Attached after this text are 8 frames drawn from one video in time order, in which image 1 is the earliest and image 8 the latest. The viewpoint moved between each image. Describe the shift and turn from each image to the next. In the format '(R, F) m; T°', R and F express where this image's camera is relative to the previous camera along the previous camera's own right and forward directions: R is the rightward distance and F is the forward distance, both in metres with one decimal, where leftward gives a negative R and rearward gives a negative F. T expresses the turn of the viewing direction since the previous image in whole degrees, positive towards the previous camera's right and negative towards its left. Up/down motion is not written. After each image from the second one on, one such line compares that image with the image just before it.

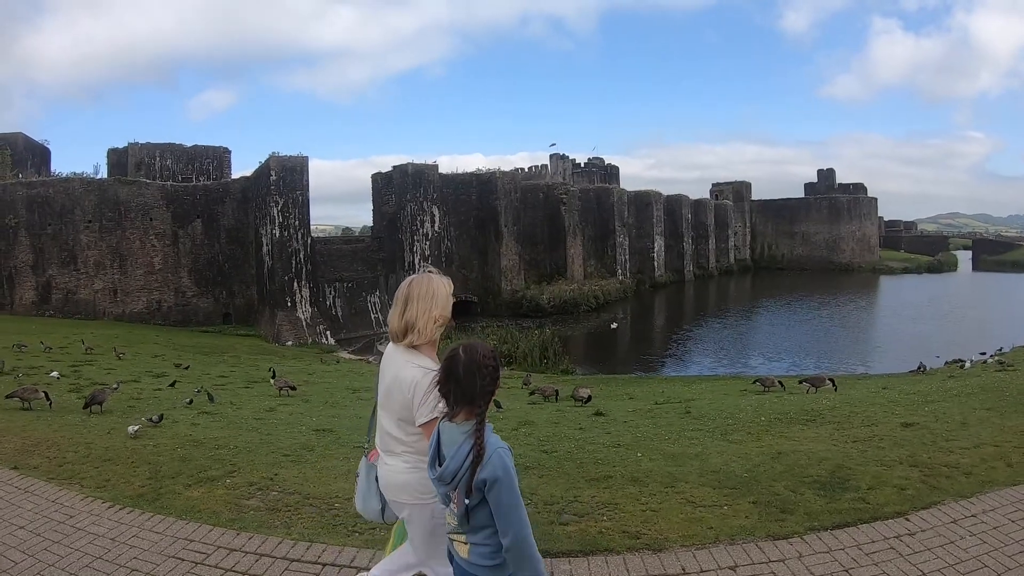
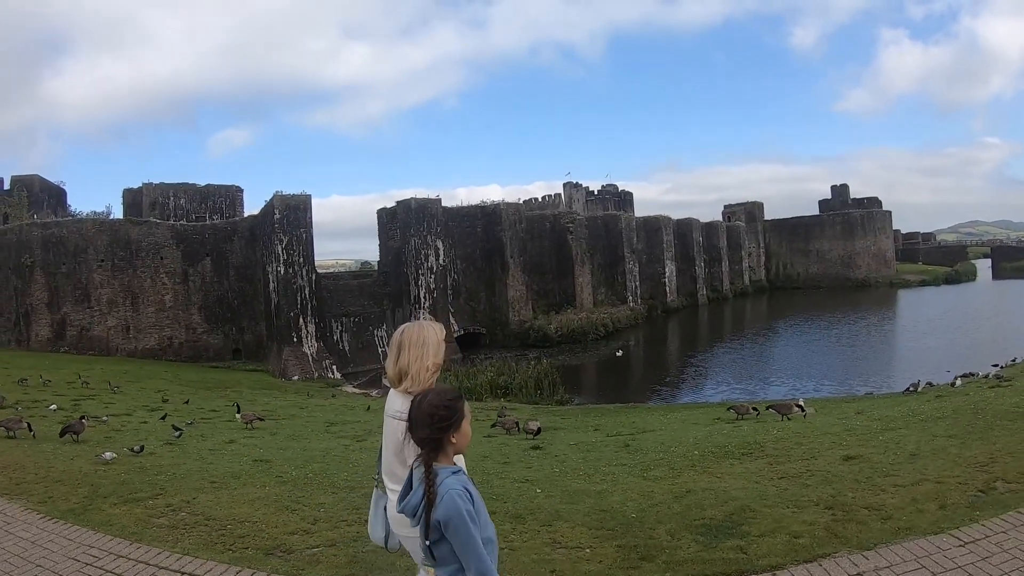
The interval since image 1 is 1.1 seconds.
(+0.8, 0.0) m; -2°
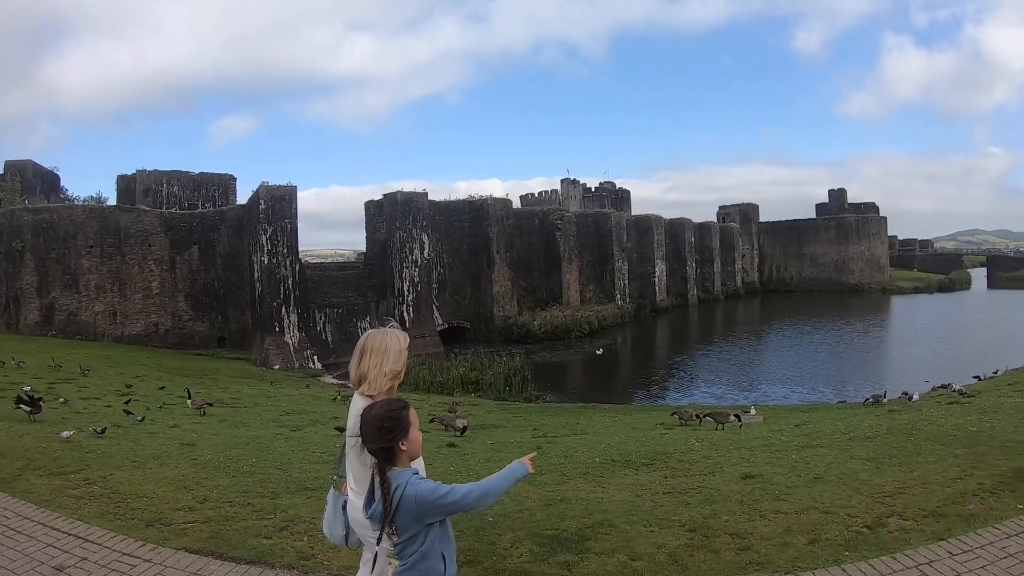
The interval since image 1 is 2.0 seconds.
(+0.8, -0.1) m; 0°
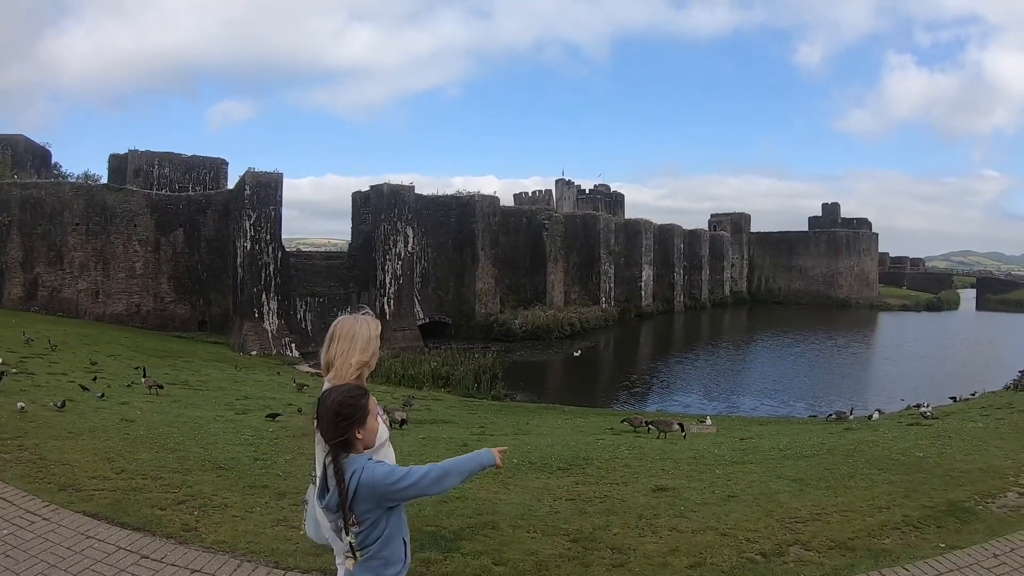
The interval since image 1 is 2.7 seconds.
(+0.6, -0.1) m; 0°
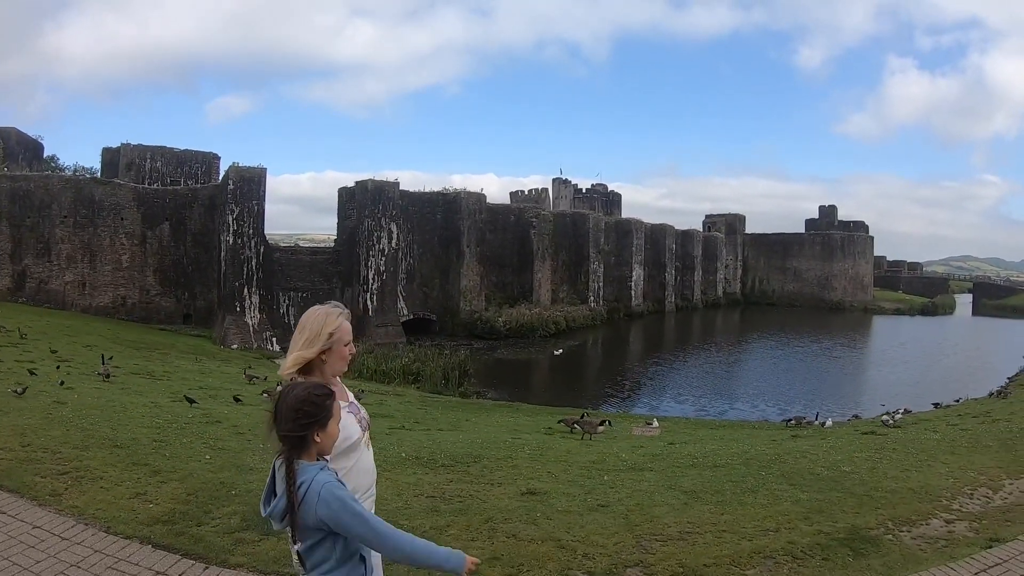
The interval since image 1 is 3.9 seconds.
(+0.9, 0.0) m; -1°
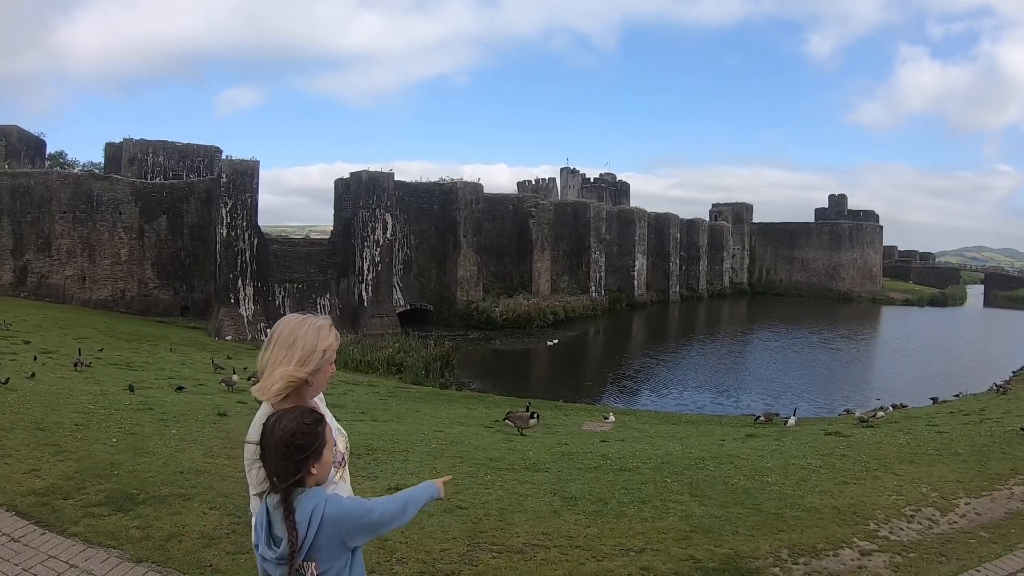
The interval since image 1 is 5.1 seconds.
(+0.9, +0.1) m; -2°
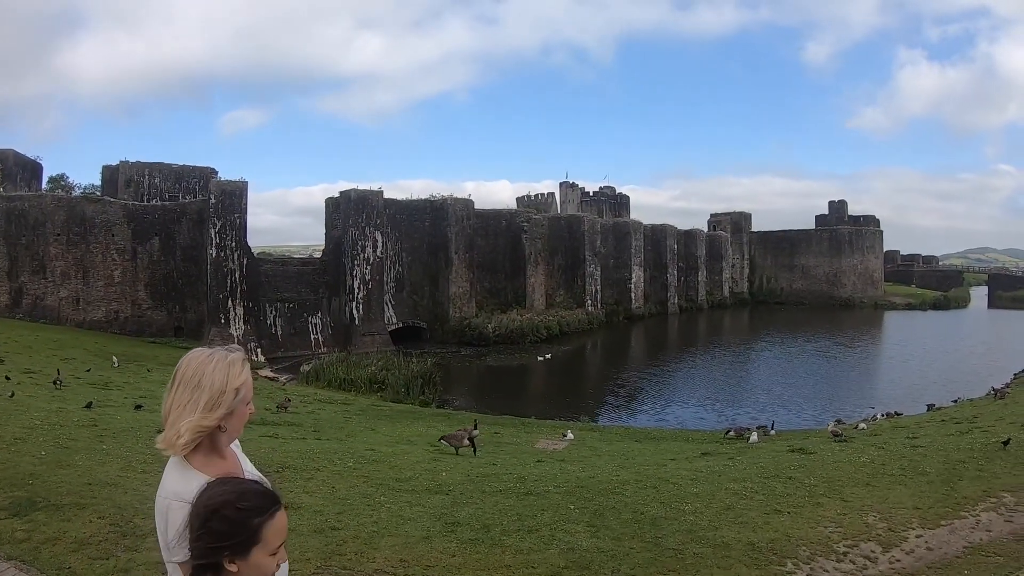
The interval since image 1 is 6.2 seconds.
(+0.8, +0.1) m; -1°
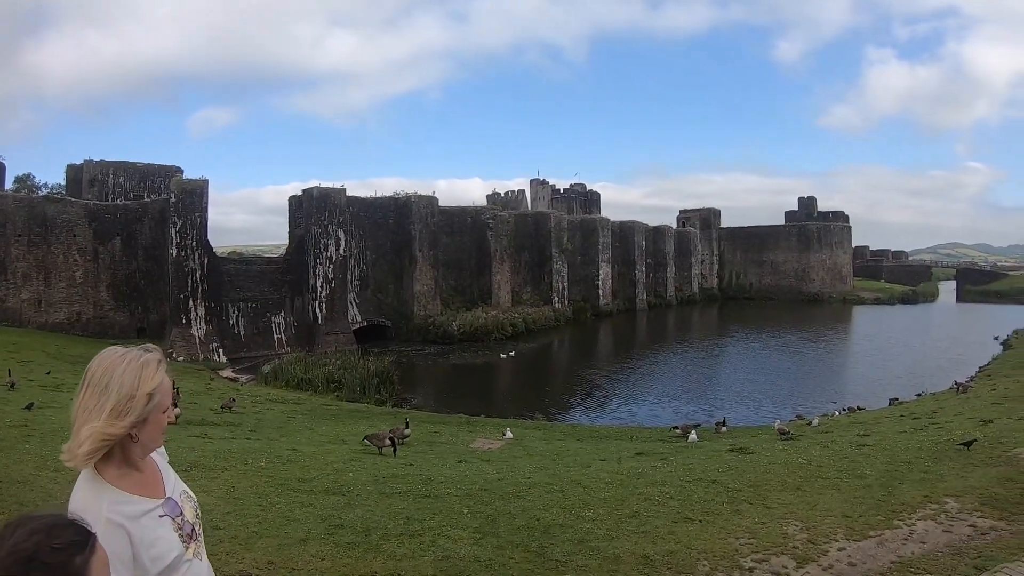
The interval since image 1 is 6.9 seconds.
(+0.6, -0.1) m; +2°
